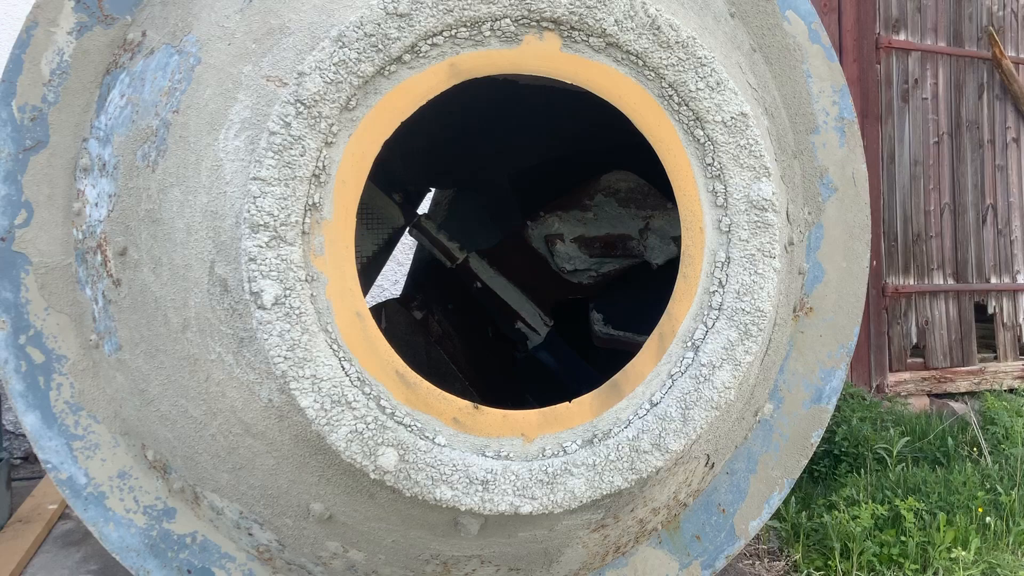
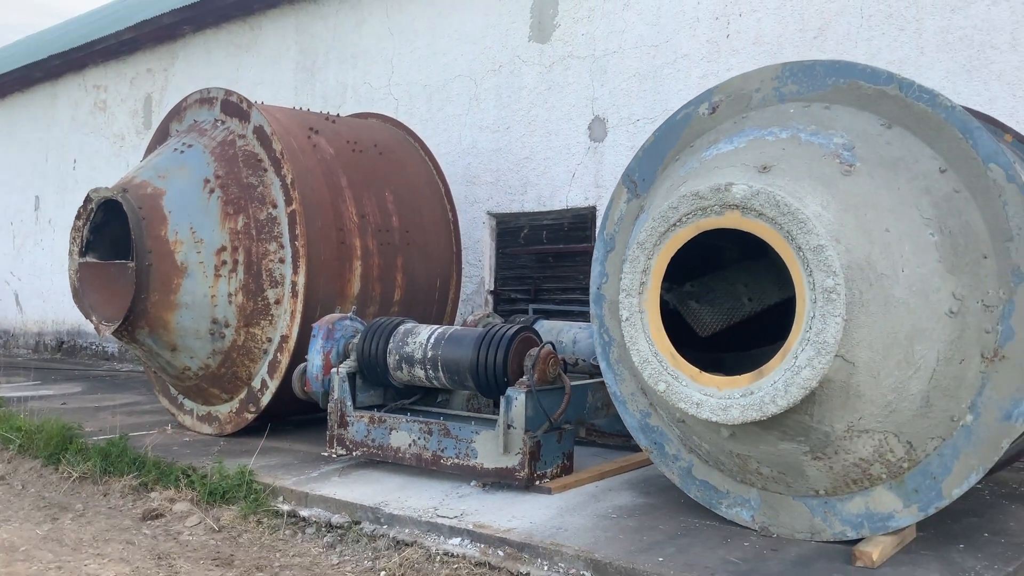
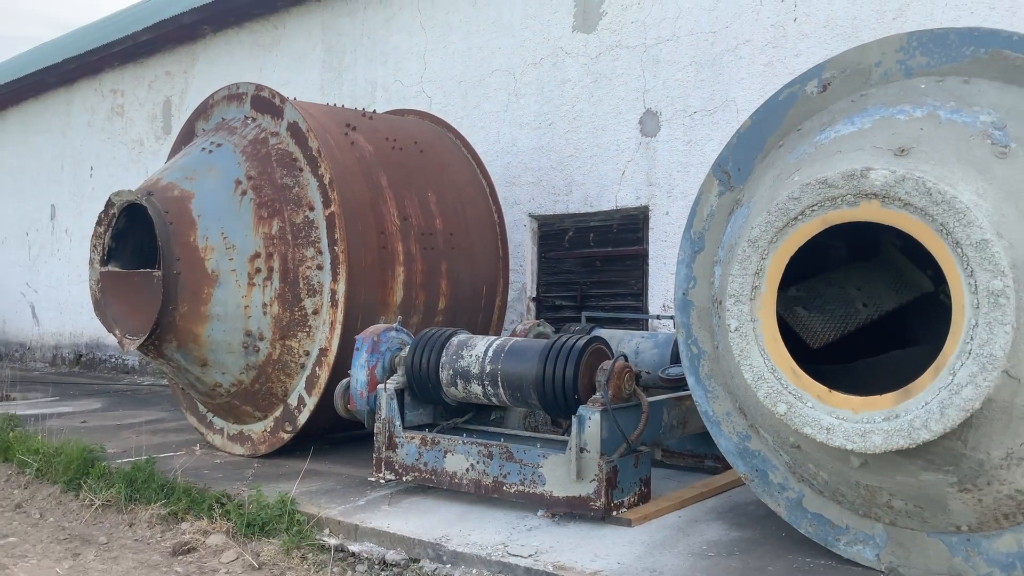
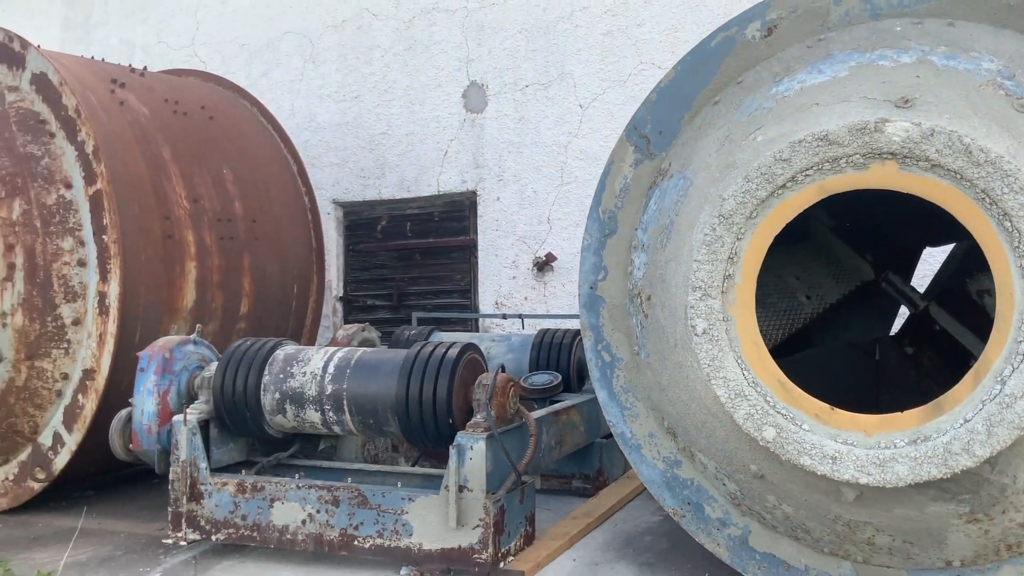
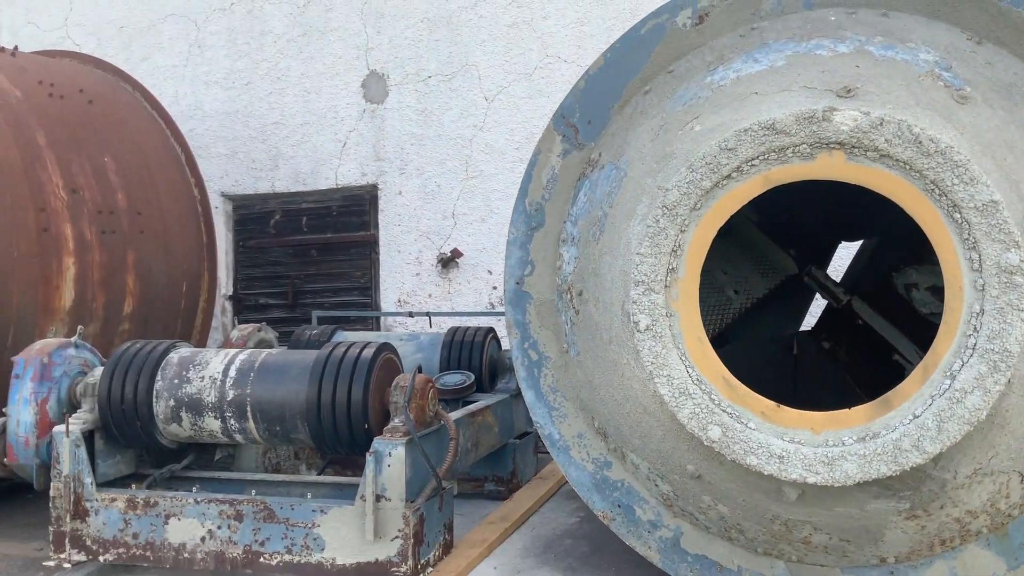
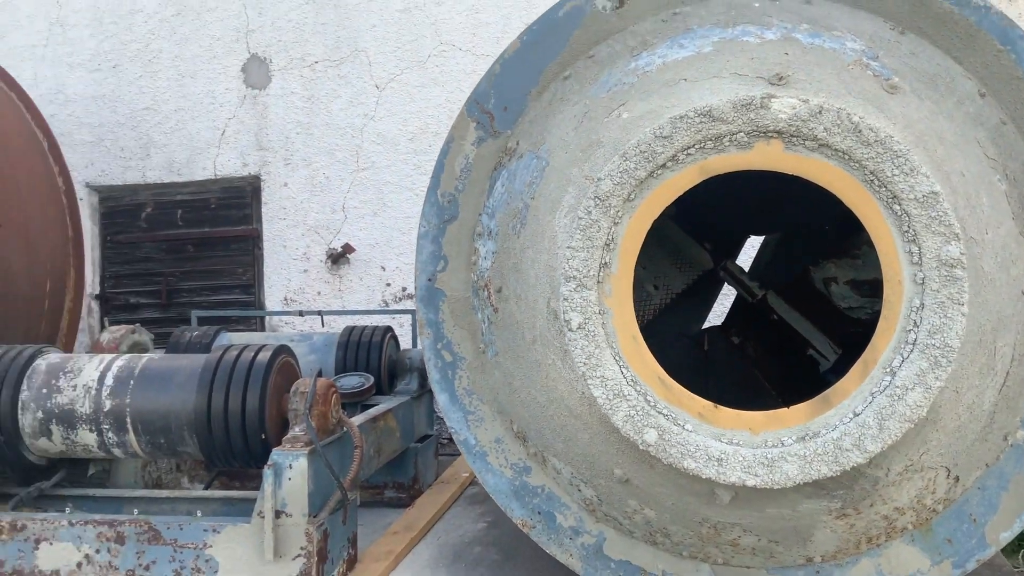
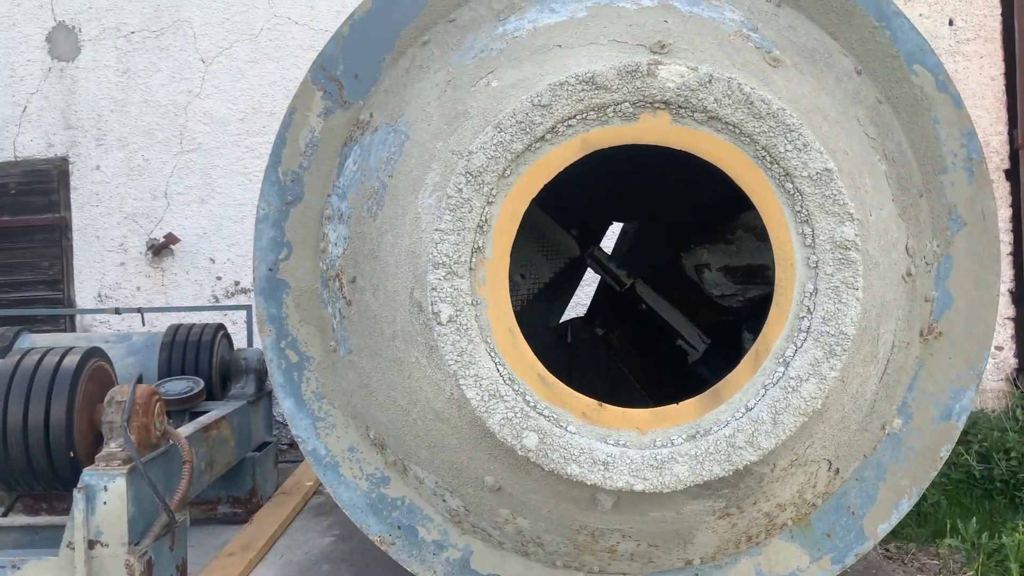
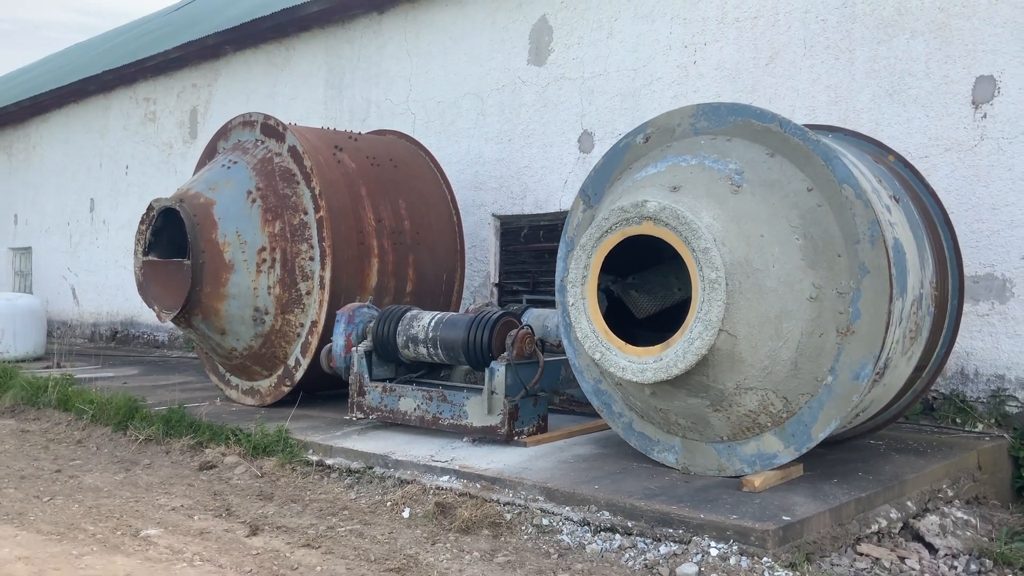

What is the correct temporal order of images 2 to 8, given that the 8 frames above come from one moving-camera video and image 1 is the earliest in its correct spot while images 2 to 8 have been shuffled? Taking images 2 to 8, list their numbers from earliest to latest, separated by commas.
7, 6, 5, 4, 3, 2, 8
